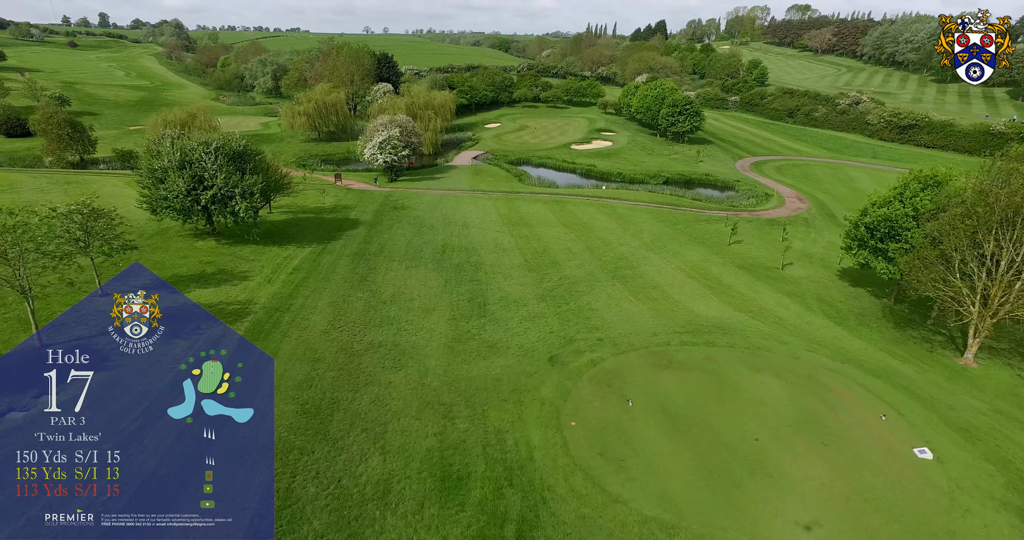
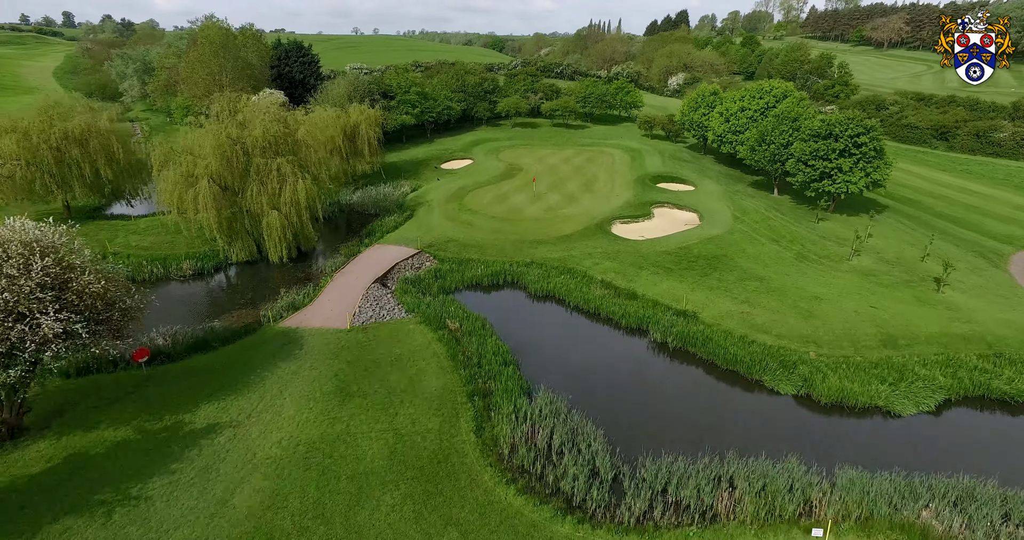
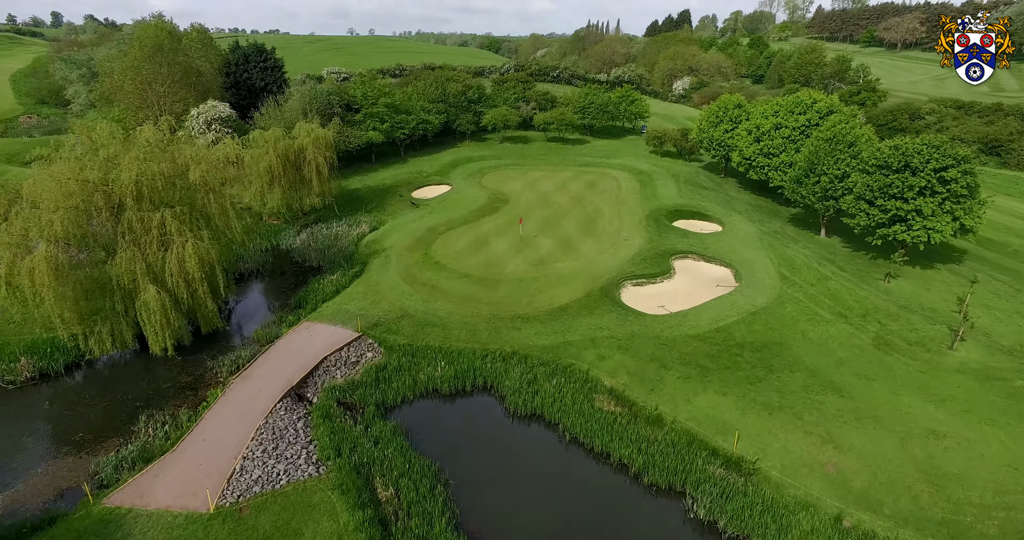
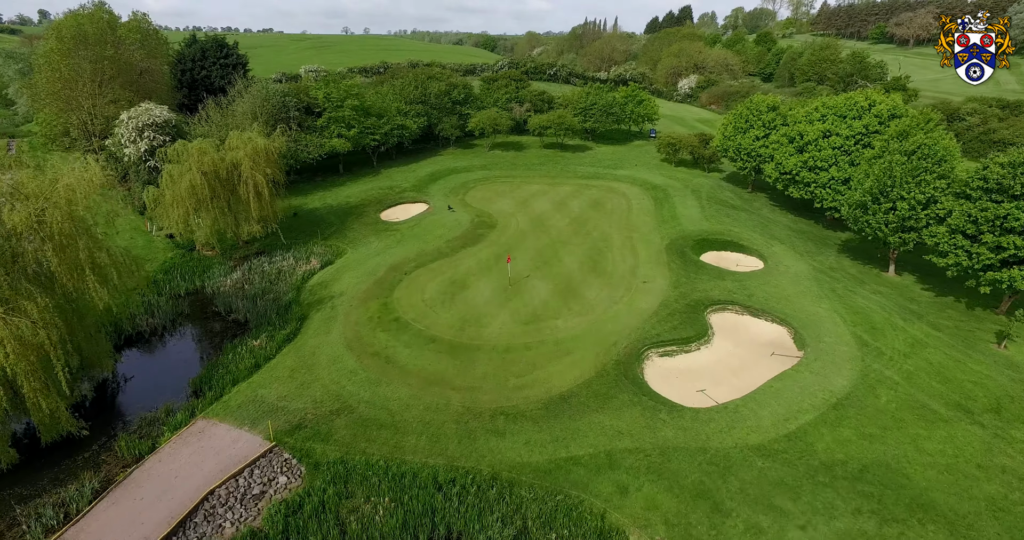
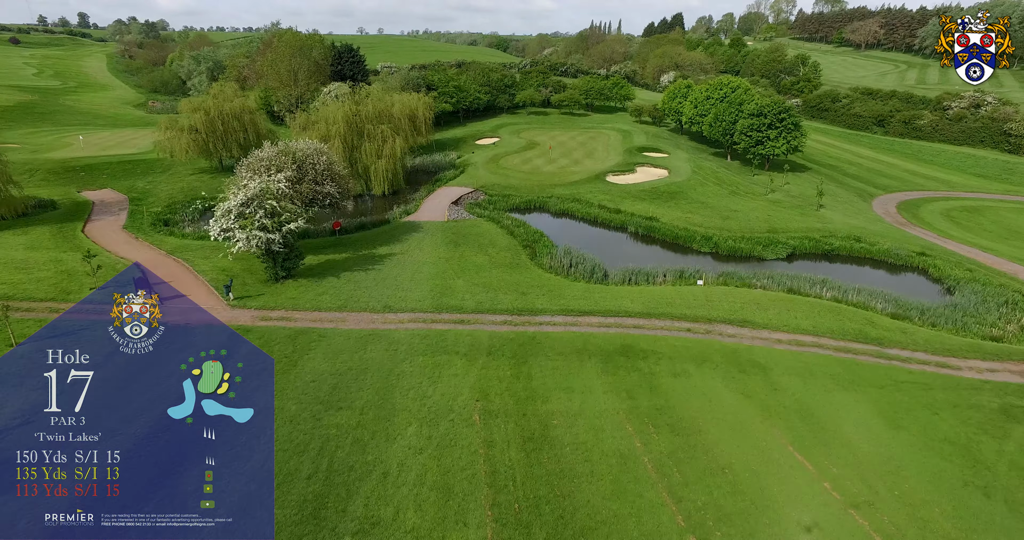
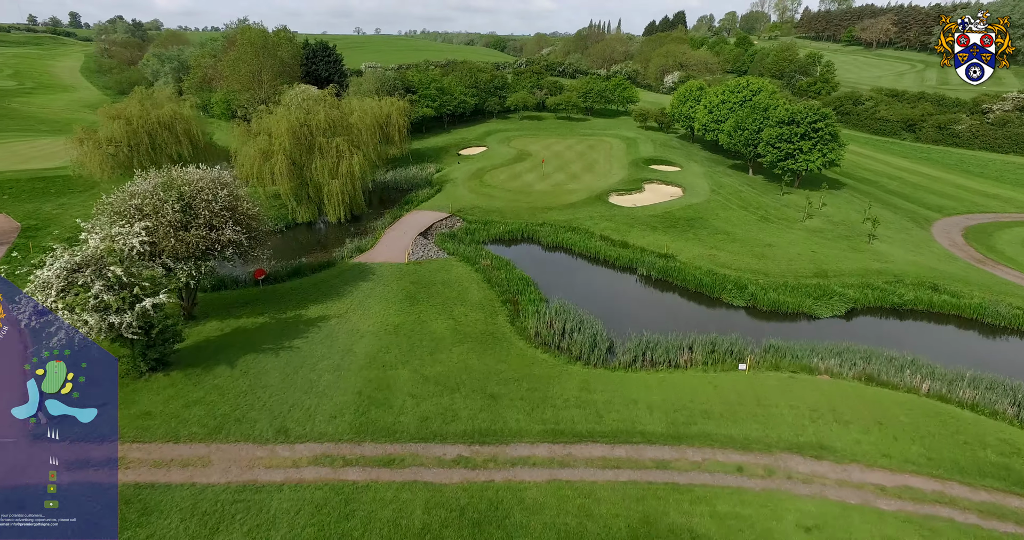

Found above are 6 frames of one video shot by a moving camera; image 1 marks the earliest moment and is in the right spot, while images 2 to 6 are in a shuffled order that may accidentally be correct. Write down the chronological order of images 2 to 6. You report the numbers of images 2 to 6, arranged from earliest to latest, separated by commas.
5, 6, 2, 3, 4
